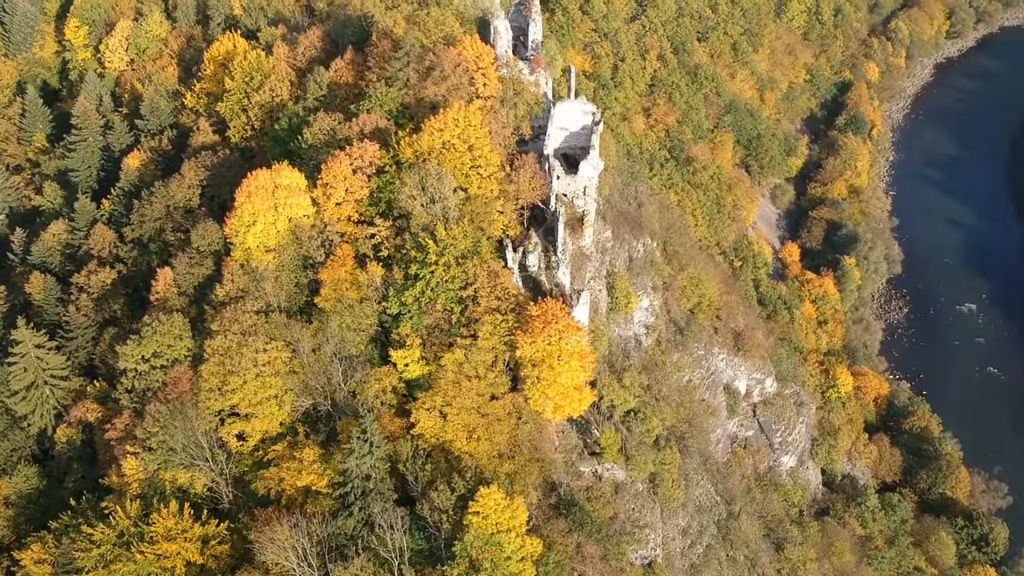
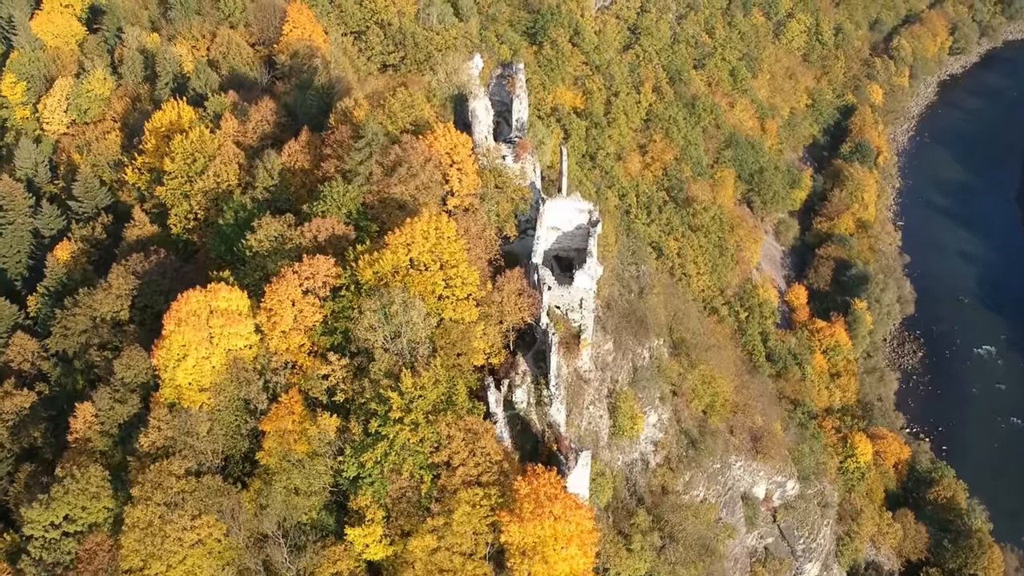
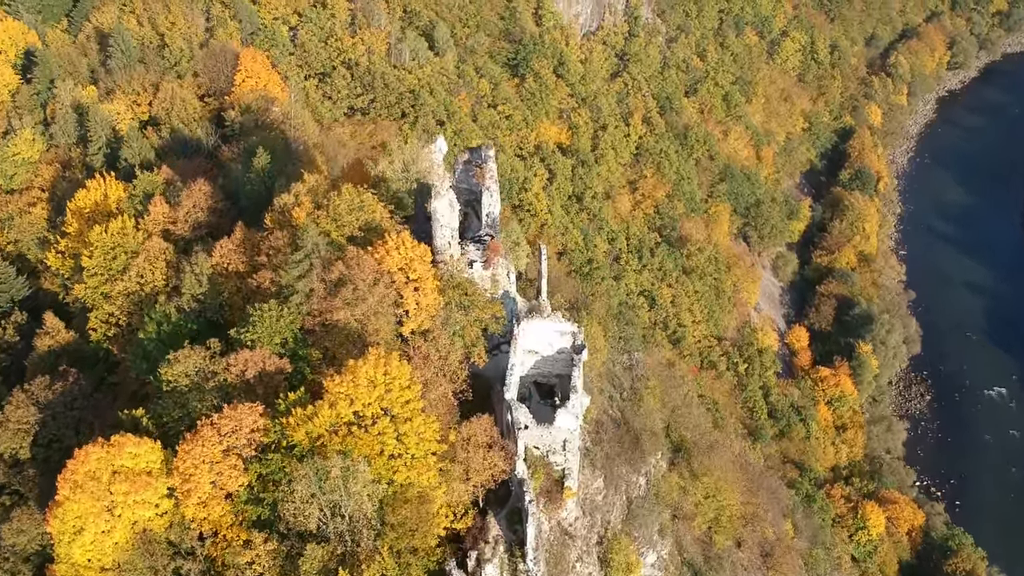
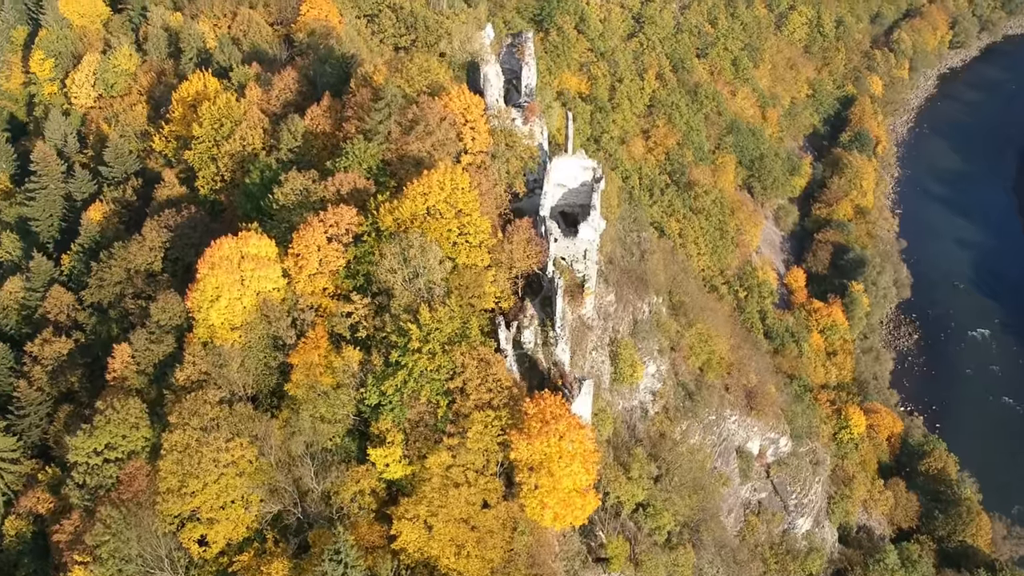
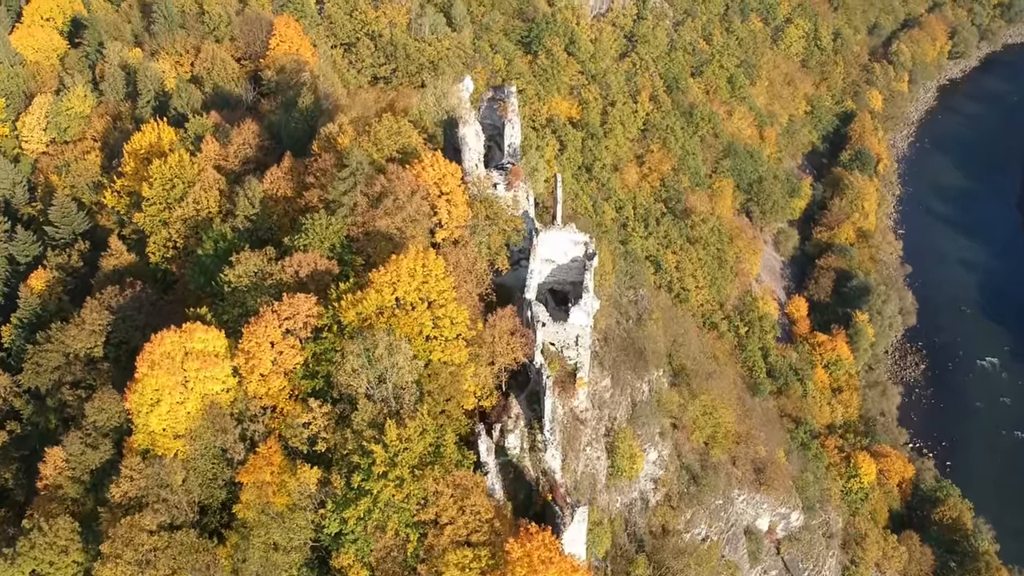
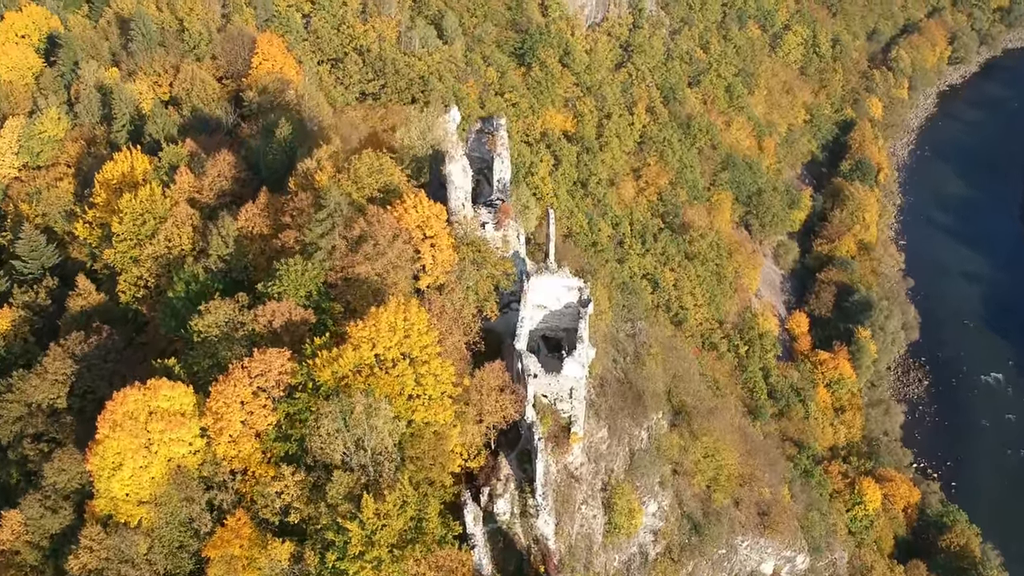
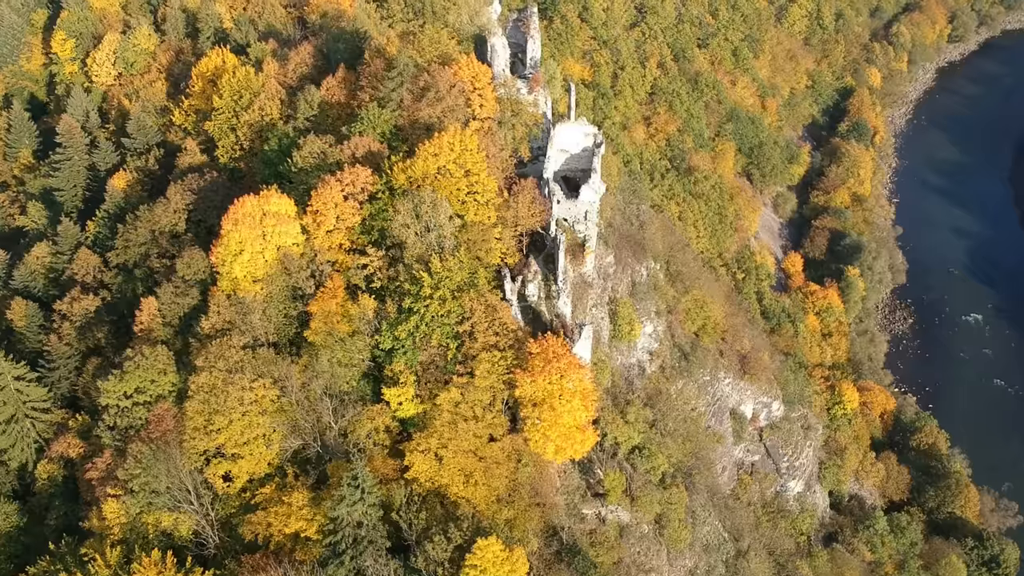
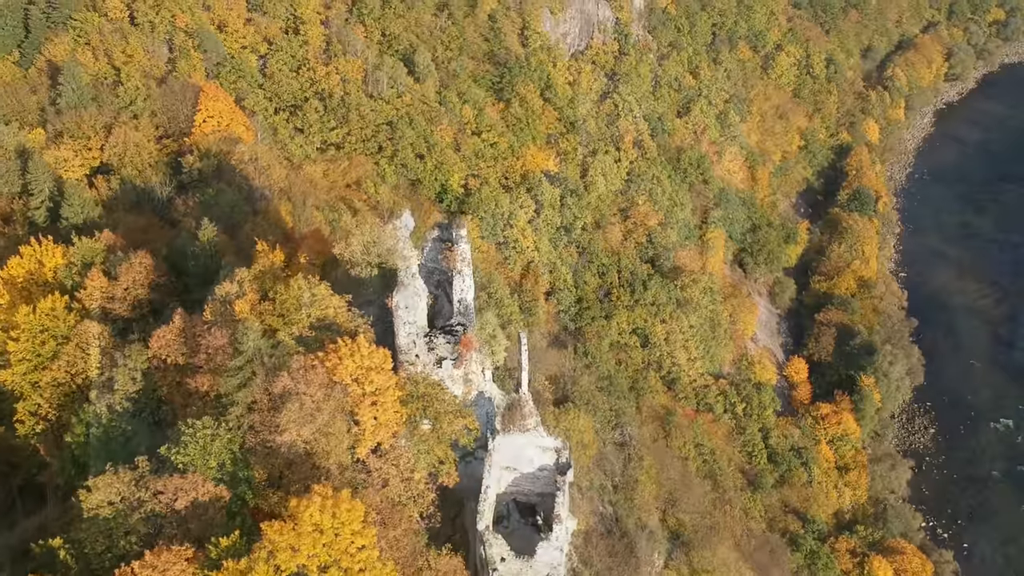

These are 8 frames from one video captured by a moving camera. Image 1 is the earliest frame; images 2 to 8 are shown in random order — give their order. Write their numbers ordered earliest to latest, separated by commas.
7, 4, 2, 5, 6, 3, 8
